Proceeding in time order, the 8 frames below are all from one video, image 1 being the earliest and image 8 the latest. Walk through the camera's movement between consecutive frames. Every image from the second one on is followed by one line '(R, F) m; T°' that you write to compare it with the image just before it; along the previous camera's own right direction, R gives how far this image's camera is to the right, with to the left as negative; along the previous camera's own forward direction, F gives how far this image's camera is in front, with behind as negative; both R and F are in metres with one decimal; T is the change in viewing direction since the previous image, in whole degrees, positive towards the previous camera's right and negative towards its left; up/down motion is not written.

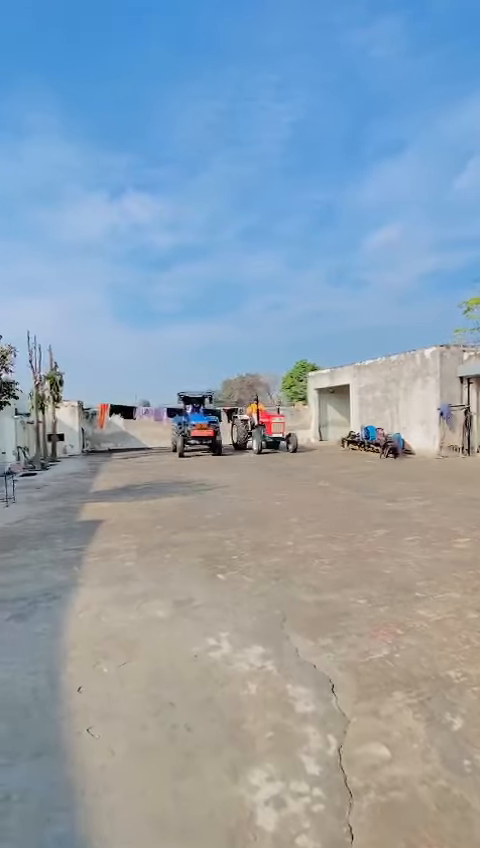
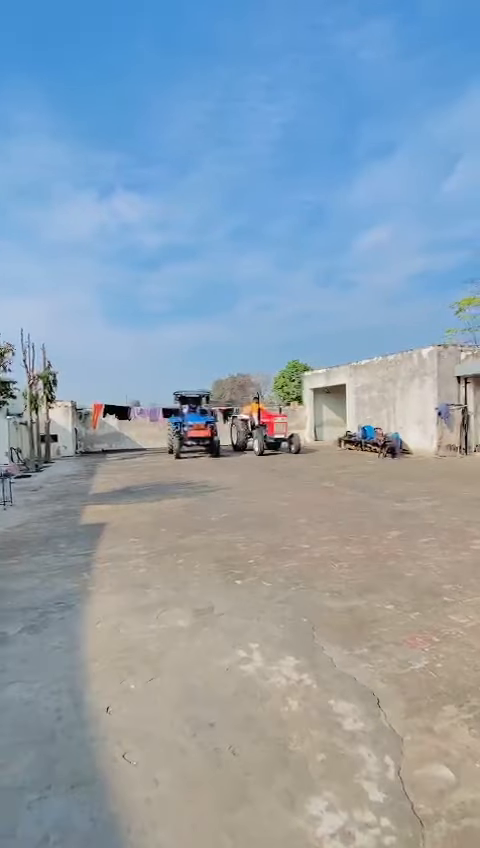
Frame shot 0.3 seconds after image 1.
(-0.3, +0.1) m; +1°
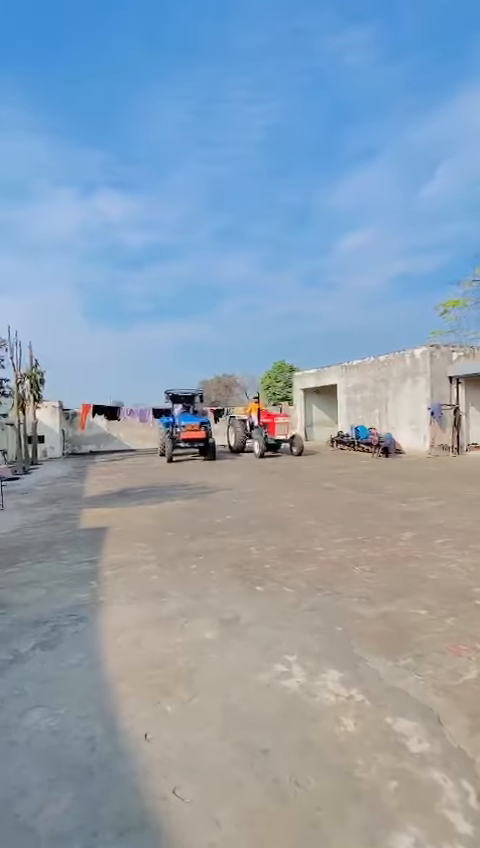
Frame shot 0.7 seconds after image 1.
(-0.3, +0.2) m; +2°
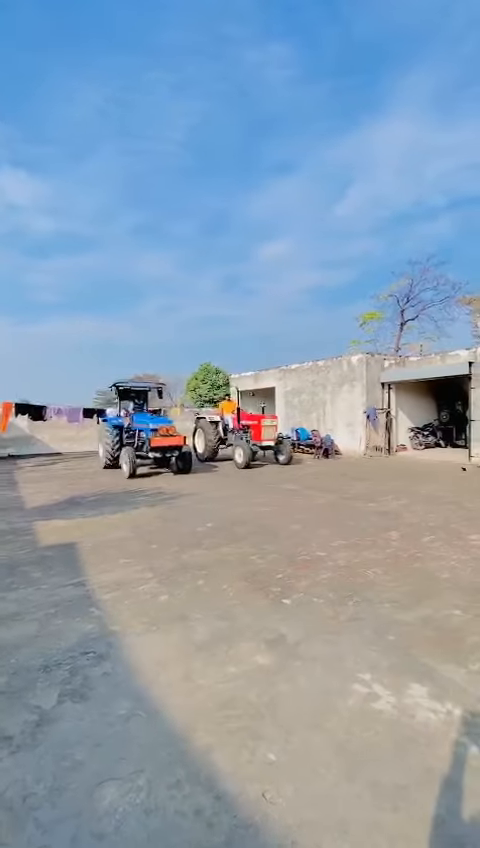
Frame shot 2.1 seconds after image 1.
(-0.9, +0.3) m; +12°
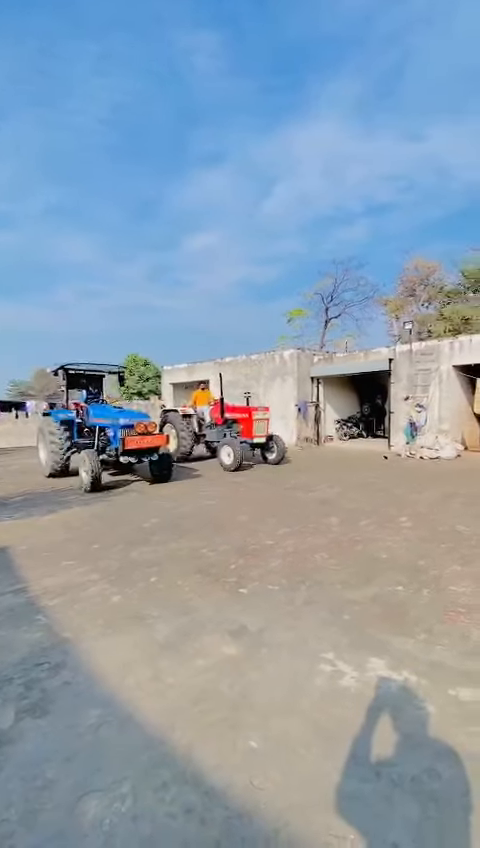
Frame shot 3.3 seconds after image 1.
(-0.2, 0.0) m; +10°
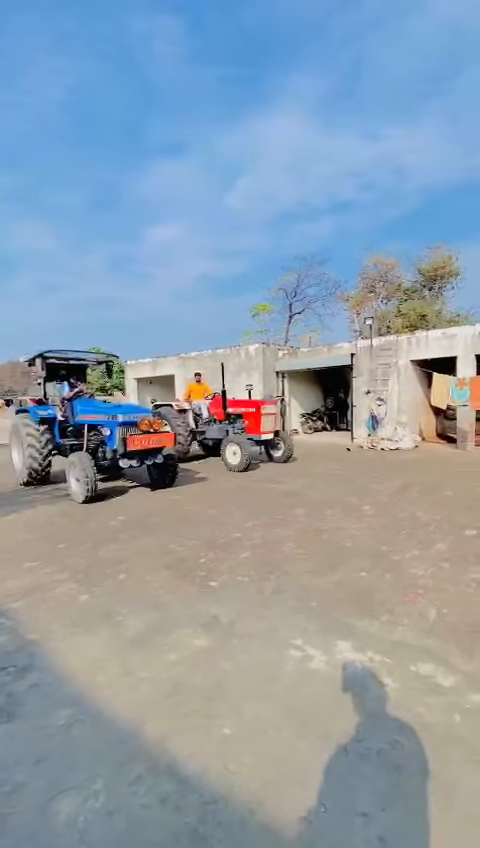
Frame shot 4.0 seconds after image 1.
(0.0, 0.0) m; +5°
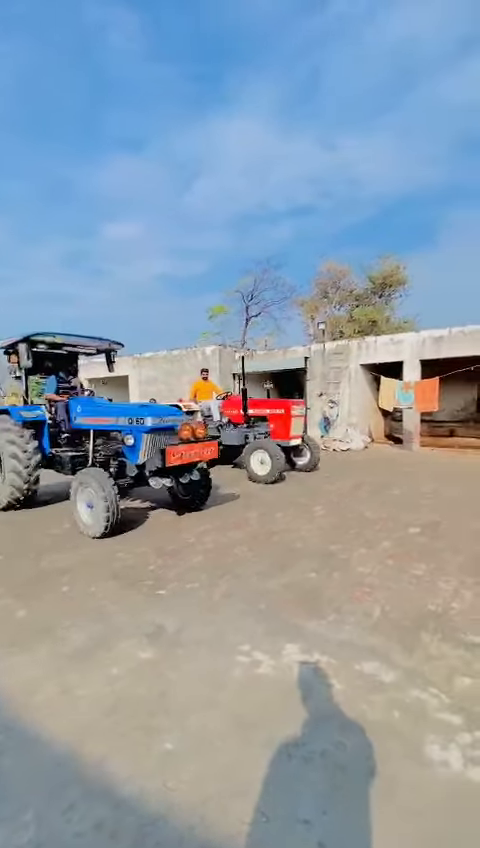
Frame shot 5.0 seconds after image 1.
(+0.1, 0.0) m; +6°
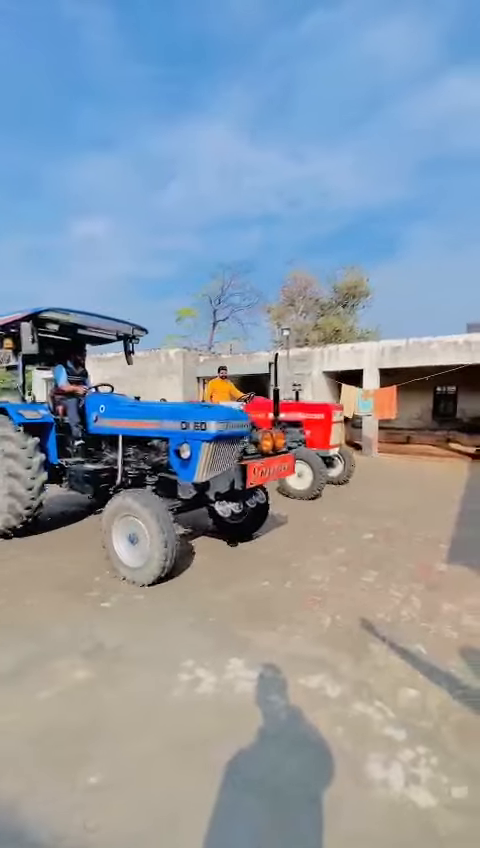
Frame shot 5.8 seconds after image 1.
(+0.1, +0.1) m; +5°
